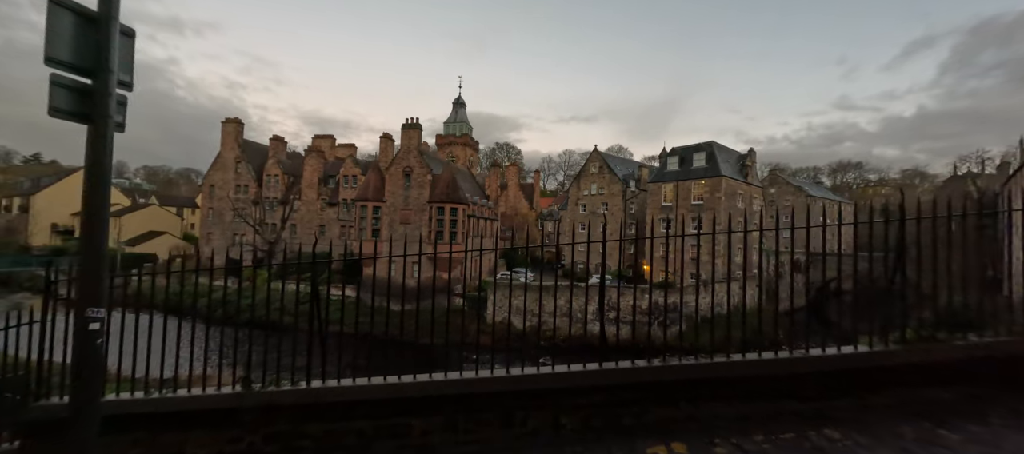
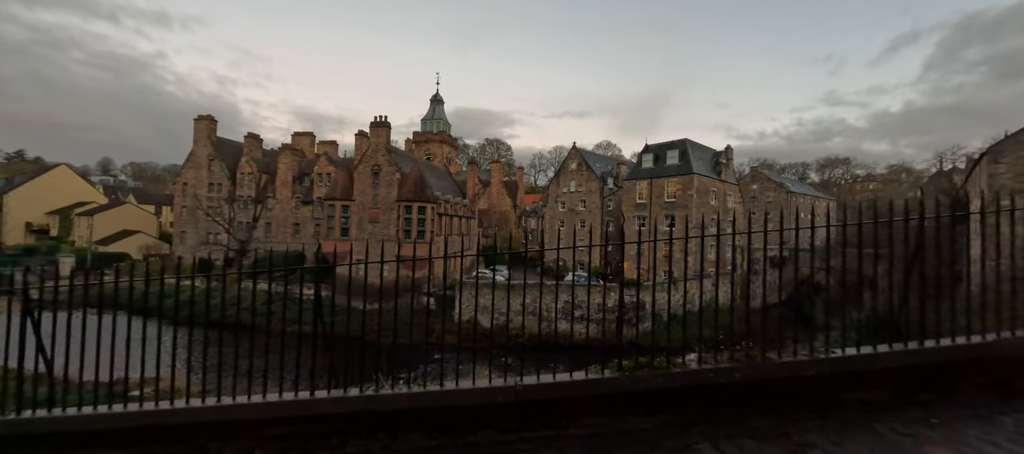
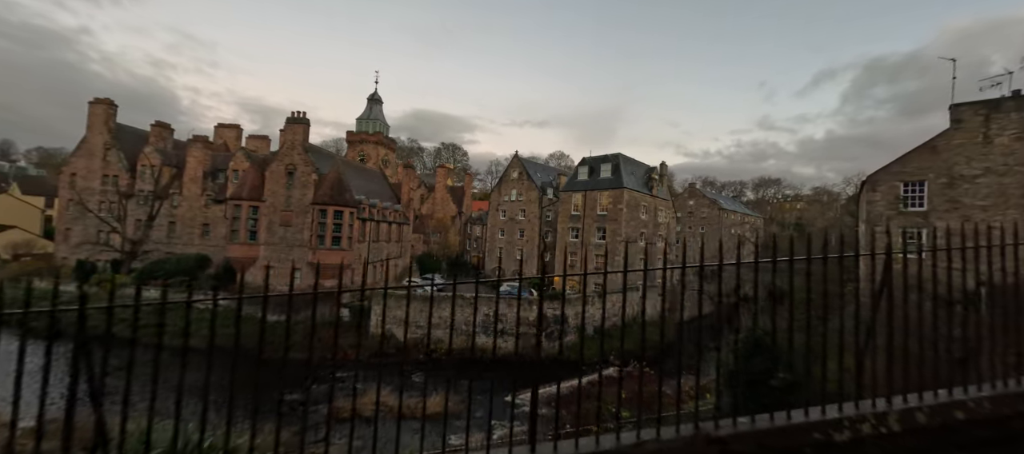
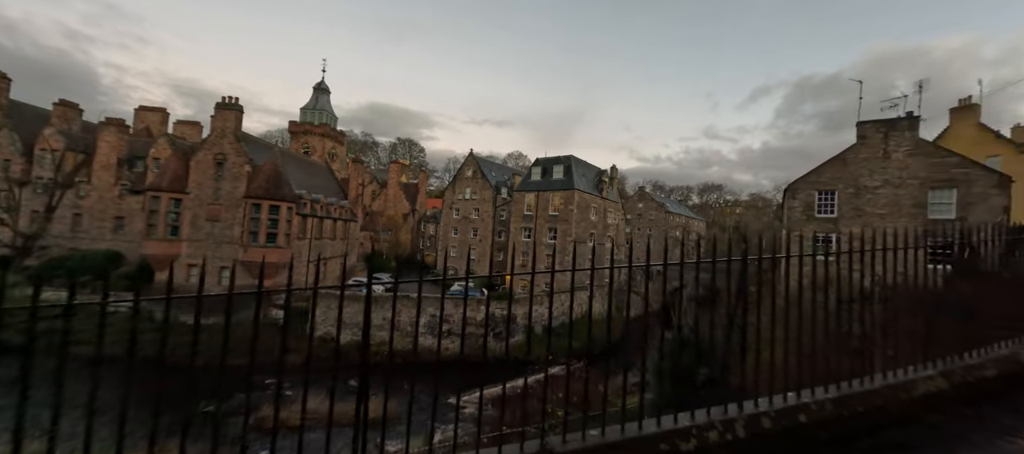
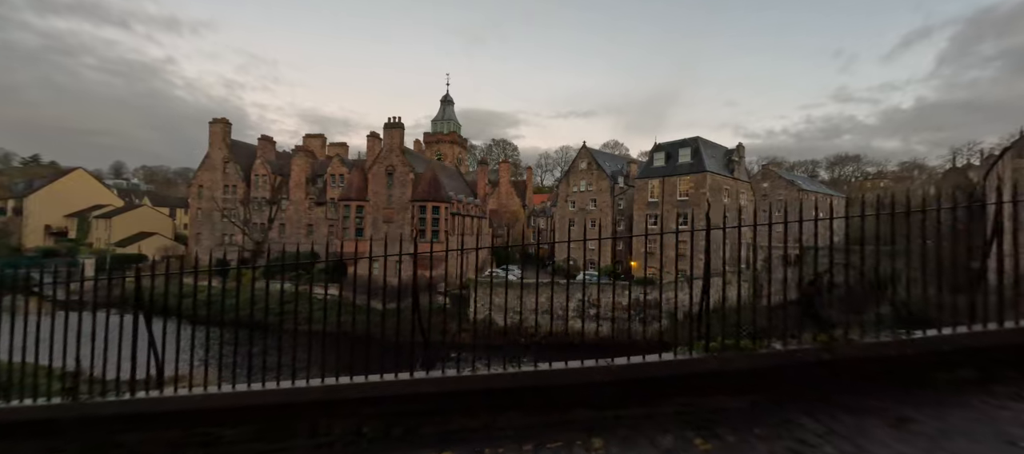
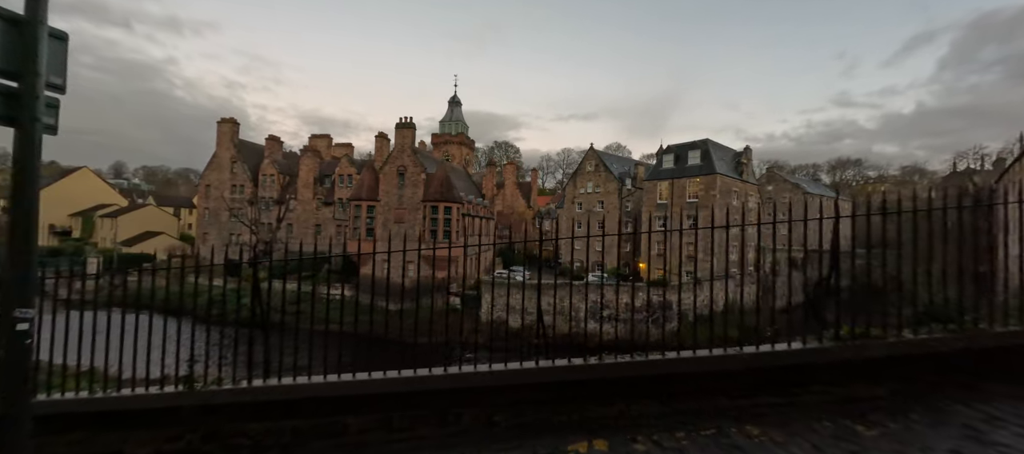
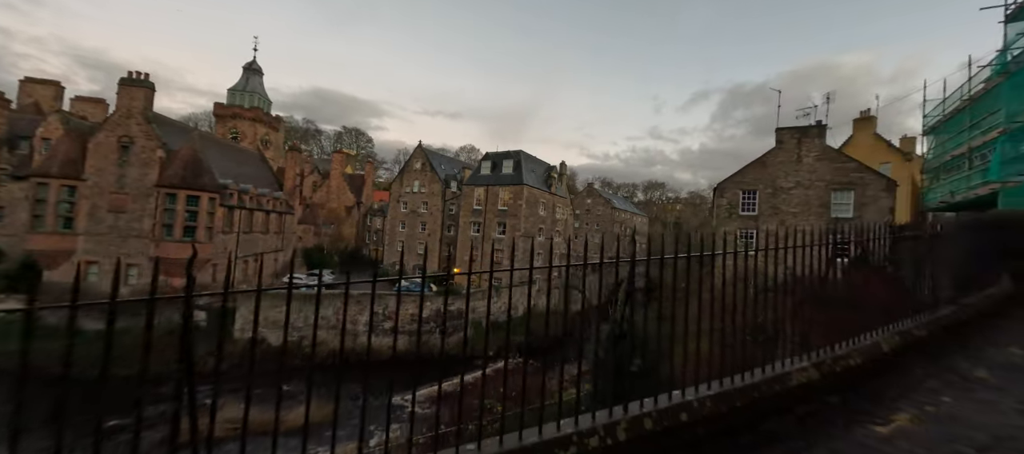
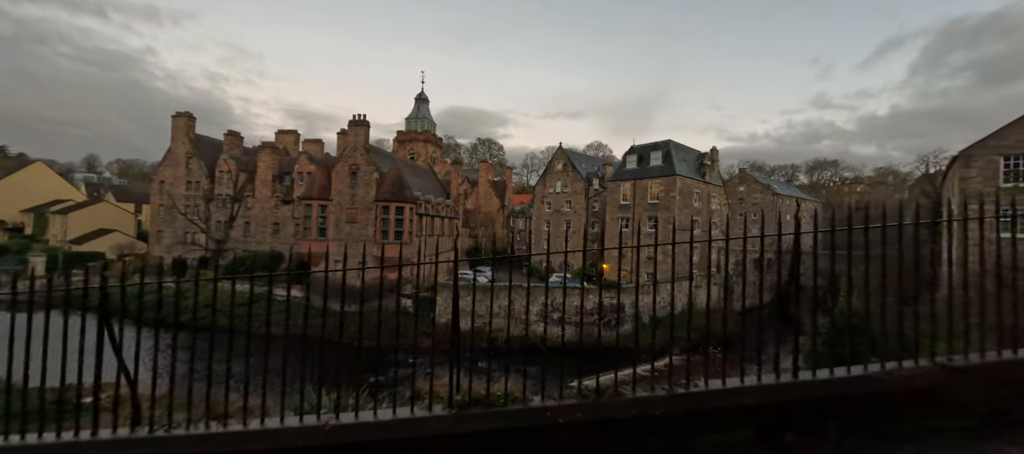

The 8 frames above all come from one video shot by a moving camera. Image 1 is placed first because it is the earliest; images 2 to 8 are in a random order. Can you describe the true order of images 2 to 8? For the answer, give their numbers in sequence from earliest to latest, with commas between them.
6, 5, 2, 8, 3, 4, 7
